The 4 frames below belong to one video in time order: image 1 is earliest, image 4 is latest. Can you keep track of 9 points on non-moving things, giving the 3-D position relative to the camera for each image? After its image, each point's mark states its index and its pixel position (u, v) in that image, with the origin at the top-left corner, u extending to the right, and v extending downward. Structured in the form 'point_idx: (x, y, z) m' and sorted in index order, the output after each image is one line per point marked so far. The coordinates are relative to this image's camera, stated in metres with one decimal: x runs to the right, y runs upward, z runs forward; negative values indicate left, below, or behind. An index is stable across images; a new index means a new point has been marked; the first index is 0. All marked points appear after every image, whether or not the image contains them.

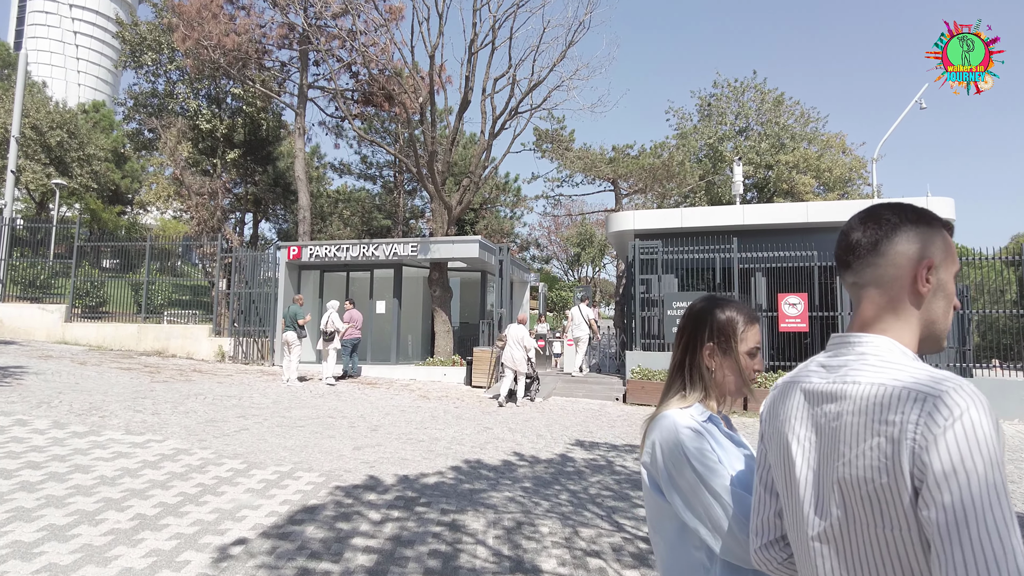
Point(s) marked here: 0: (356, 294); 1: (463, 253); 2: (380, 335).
0: (-3.9, -0.2, +16.4) m
1: (-1.1, +0.8, +14.3) m
2: (-3.2, -1.2, +15.9) m
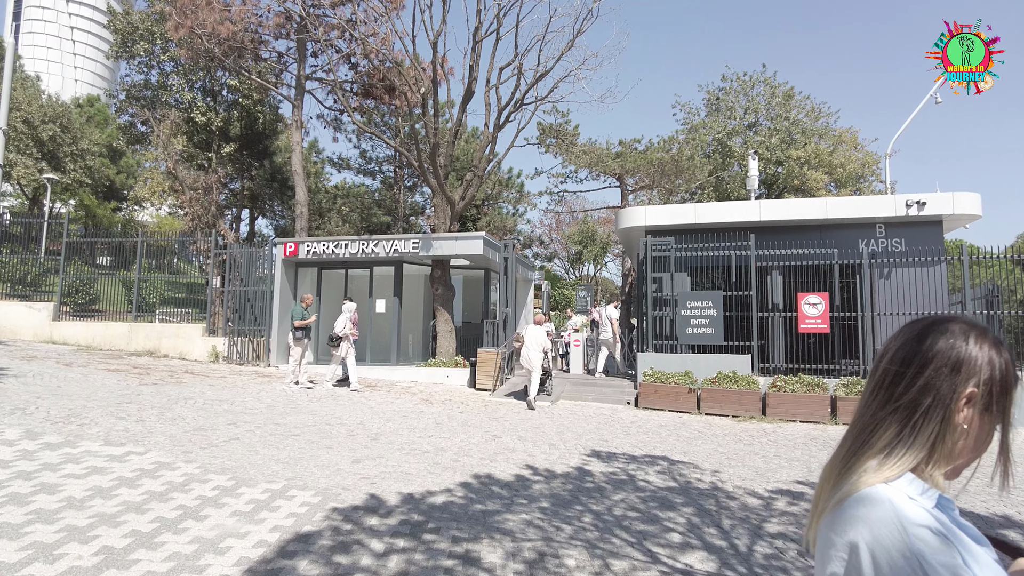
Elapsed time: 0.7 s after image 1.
0: (-3.8, -0.1, +15.8) m
1: (-1.0, +0.8, +13.7) m
2: (-3.1, -1.1, +15.3) m
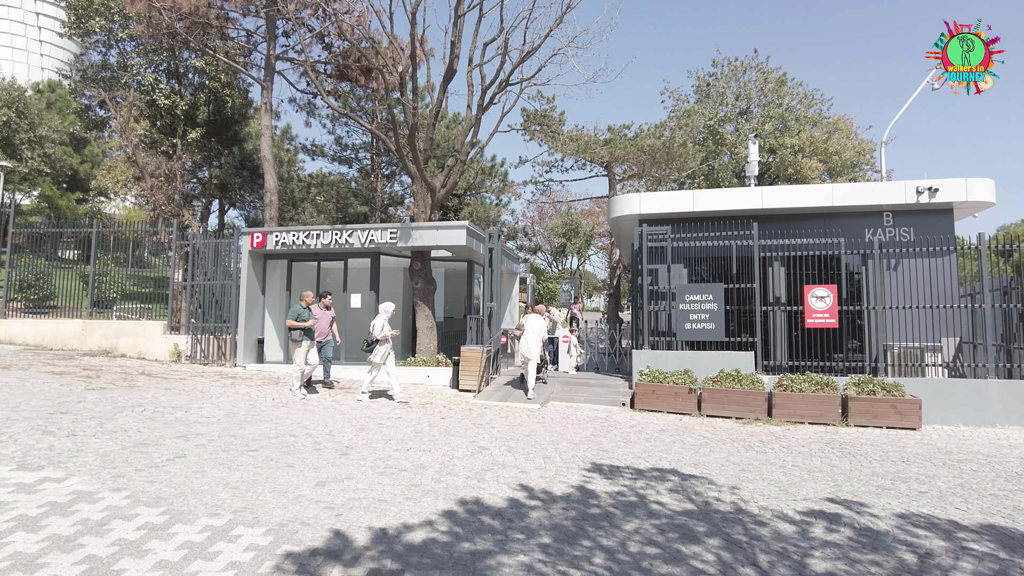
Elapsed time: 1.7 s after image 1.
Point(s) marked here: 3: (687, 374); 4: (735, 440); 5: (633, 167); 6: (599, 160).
0: (-4.2, 0.0, +14.8) m
1: (-1.2, +0.9, +12.8) m
2: (-3.5, -1.0, +14.4) m
3: (+2.9, -1.4, +10.6) m
4: (+2.9, -2.0, +8.4) m
5: (+3.6, +3.6, +19.3) m
6: (+2.6, +3.8, +19.1) m
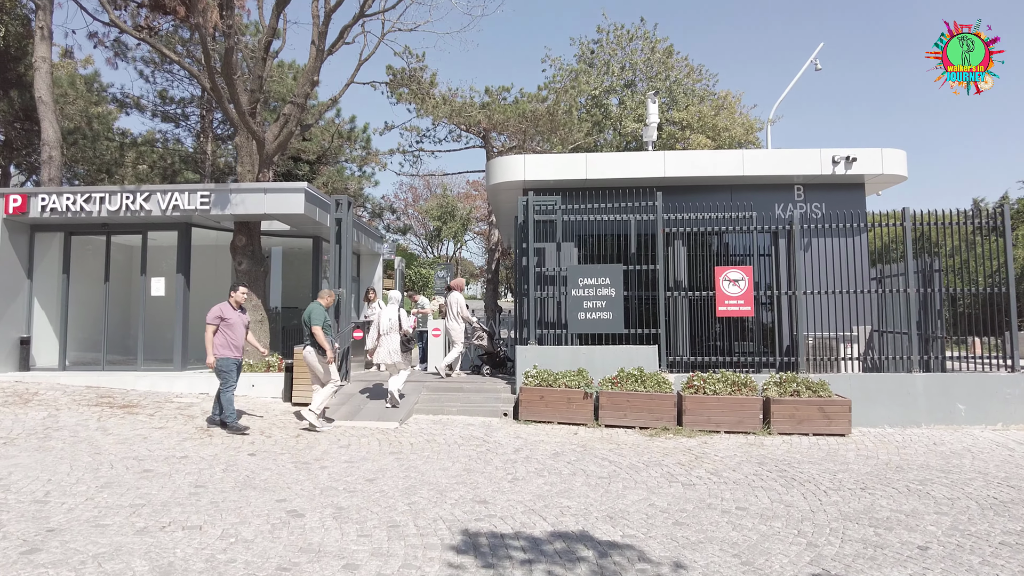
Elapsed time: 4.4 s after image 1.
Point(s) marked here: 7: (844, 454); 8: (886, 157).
0: (-6.8, +0.3, +11.4) m
1: (-3.5, +1.2, +9.9) m
2: (-6.0, -0.7, +11.1) m
3: (+0.9, -1.2, +8.6) m
4: (+1.4, -1.8, +6.5) m
5: (0.0, +4.0, +17.2) m
6: (-1.0, +4.2, +16.8) m
7: (+3.6, -1.8, +7.1) m
8: (+5.7, +2.0, +9.9) m
